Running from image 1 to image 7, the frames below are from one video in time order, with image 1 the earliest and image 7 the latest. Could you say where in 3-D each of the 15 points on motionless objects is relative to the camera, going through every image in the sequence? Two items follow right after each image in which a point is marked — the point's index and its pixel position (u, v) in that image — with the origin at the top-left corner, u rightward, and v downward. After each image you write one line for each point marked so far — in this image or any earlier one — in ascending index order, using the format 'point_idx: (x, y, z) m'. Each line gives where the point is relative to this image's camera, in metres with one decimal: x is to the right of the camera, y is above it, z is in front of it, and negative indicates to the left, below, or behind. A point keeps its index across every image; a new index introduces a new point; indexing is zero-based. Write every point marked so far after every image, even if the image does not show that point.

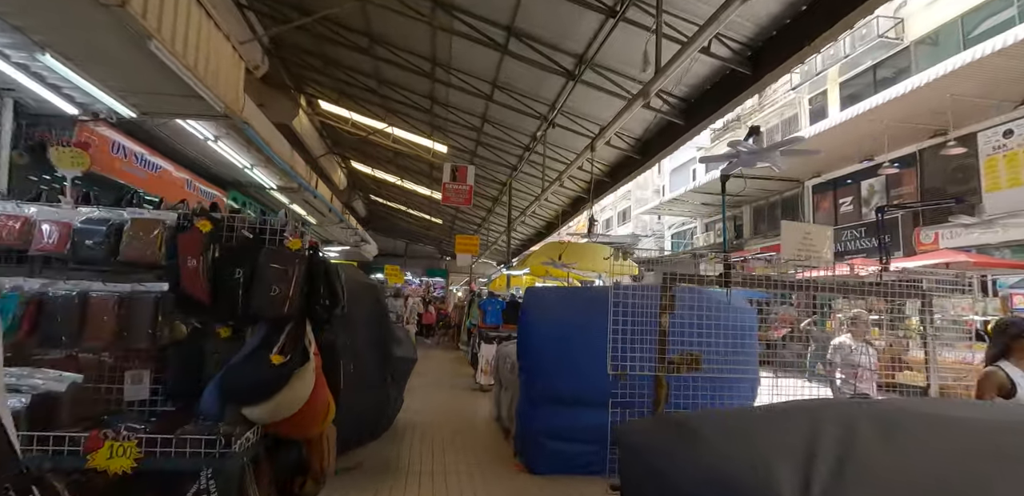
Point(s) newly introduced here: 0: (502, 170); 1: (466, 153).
0: (-0.2, +1.5, +8.2) m
1: (-0.9, +1.8, +7.8) m
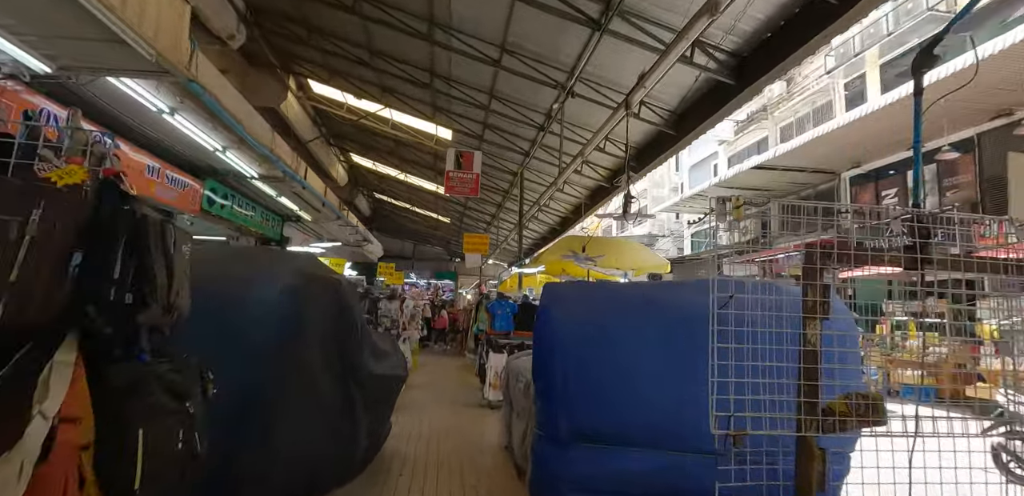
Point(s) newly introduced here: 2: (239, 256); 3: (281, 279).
0: (+0.1, +1.6, +7.4) m
1: (-0.7, +1.8, +7.0) m
2: (-1.4, 0.0, +2.3) m
3: (-1.1, -0.2, +2.1) m
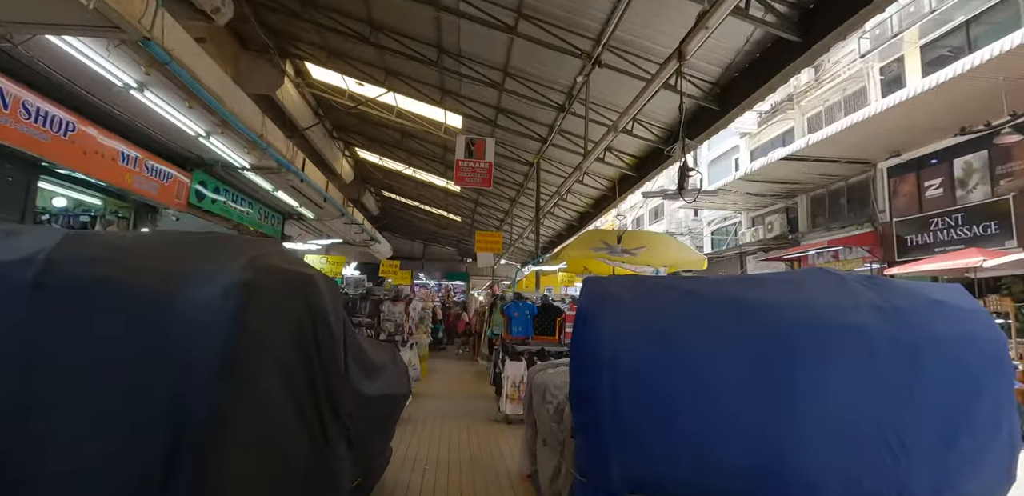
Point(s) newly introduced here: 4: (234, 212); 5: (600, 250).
0: (+0.3, +1.6, +6.8) m
1: (-0.4, +1.9, +6.4) m
2: (-1.3, 0.0, +1.7) m
3: (-1.0, -0.1, +1.5) m
4: (-4.0, +0.5, +6.1) m
5: (+1.1, 0.0, +5.2) m
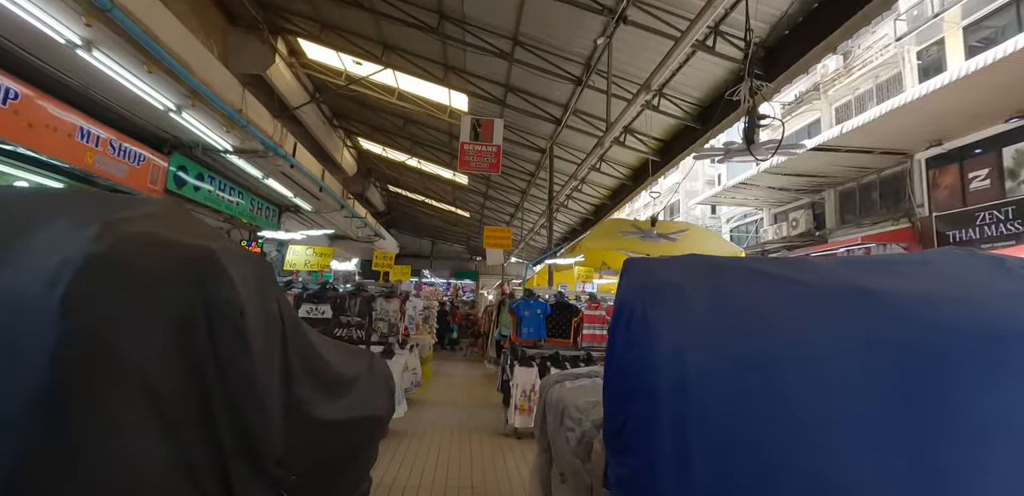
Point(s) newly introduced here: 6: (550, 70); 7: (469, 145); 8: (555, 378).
0: (+0.4, +1.7, +6.2) m
1: (-0.3, +2.0, +5.9) m
2: (-1.3, +0.1, +1.1) m
3: (-1.0, 0.0, +0.9) m
4: (-3.8, +0.6, +5.6) m
5: (+1.2, +0.1, +4.6) m
6: (+0.4, +2.0, +4.8) m
7: (-0.5, +1.3, +5.4) m
8: (+0.3, -0.8, +2.6) m
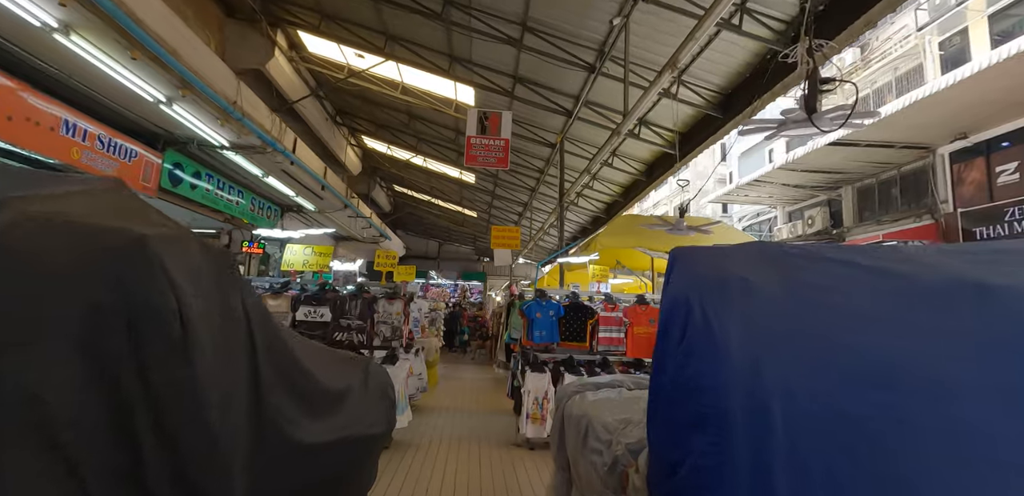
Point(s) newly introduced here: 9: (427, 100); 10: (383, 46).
0: (+0.6, +1.7, +5.9) m
1: (-0.2, +2.0, +5.6) m
2: (-1.2, +0.1, +0.9) m
3: (-0.9, 0.0, +0.7) m
4: (-3.7, +0.6, +5.4) m
5: (+1.3, +0.1, +4.3) m
6: (+0.5, +2.0, +4.5) m
7: (-0.4, +1.3, +5.1) m
8: (+0.3, -0.7, +2.3) m
9: (-1.2, +2.2, +6.3) m
10: (-1.6, +2.5, +5.3) m
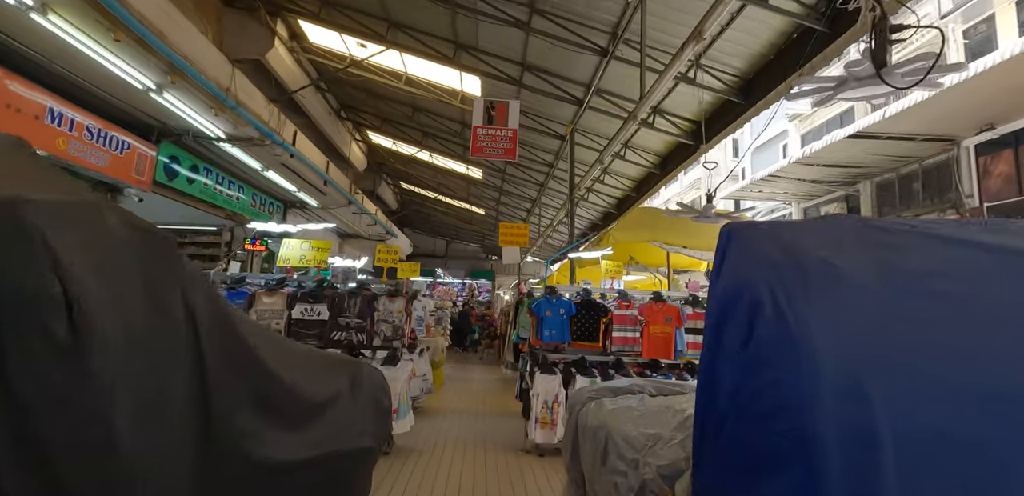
0: (+0.7, +1.8, +5.7) m
1: (-0.1, +2.0, +5.4) m
2: (-1.2, +0.2, +0.7) m
3: (-0.9, +0.1, +0.5) m
4: (-3.6, +0.6, +5.3) m
5: (+1.3, +0.2, +4.0) m
6: (+0.6, +2.1, +4.3) m
7: (-0.3, +1.4, +4.9) m
8: (+0.4, -0.7, +2.1) m
9: (-1.1, +2.2, +6.1) m
10: (-1.5, +2.5, +5.1) m
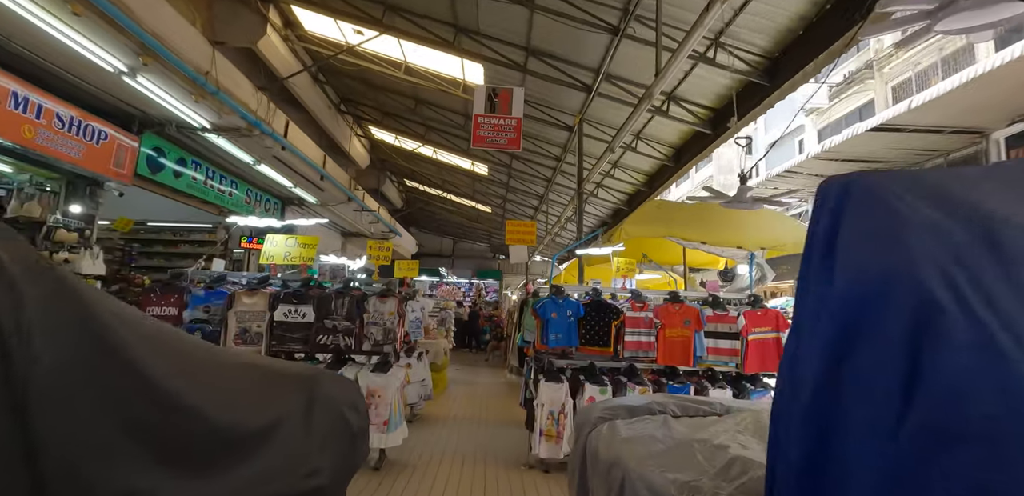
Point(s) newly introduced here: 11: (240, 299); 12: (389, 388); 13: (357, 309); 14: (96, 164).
0: (+0.7, +1.8, +5.4) m
1: (0.0, +2.1, +5.1) m
2: (-1.3, +0.2, +0.4) m
3: (-1.0, +0.1, +0.2) m
4: (-3.6, +0.7, +5.0) m
5: (+1.4, +0.2, +3.7) m
6: (+0.6, +2.1, +3.9) m
7: (-0.3, +1.4, +4.6) m
8: (+0.4, -0.7, +1.8) m
9: (-1.1, +2.2, +5.8) m
10: (-1.5, +2.6, +4.8) m
11: (-2.0, -0.4, +3.2) m
12: (-0.9, -1.0, +3.1) m
13: (-1.2, -0.5, +3.2) m
14: (-3.6, +0.7, +3.7) m
